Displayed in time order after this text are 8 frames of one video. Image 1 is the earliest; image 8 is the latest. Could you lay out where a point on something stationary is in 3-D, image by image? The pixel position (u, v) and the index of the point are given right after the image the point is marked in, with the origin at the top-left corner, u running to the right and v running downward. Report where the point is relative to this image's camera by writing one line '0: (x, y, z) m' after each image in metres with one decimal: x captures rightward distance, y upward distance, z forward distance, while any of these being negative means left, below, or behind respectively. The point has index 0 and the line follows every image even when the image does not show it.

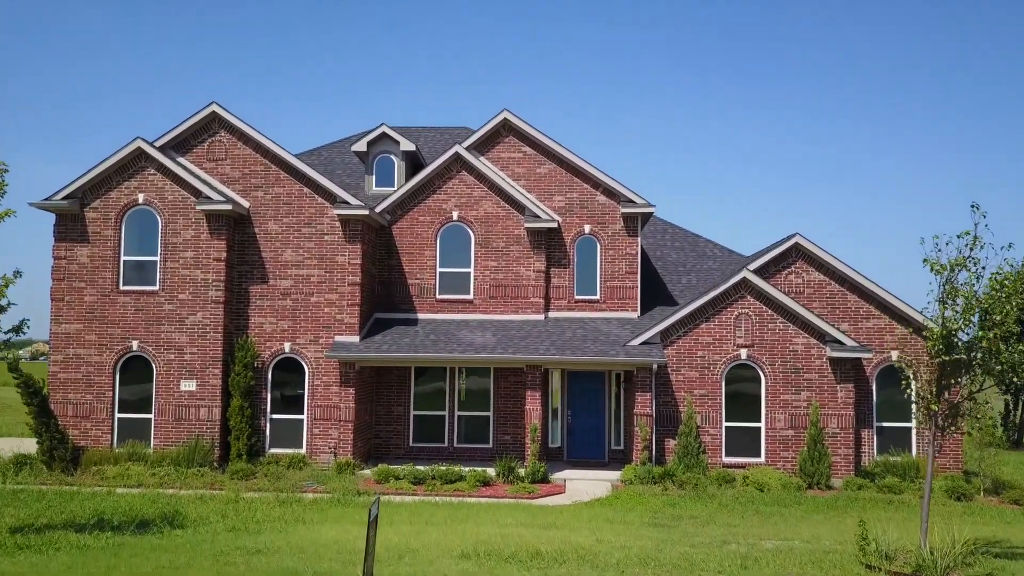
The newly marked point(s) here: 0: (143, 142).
0: (-8.5, +3.4, +18.5) m
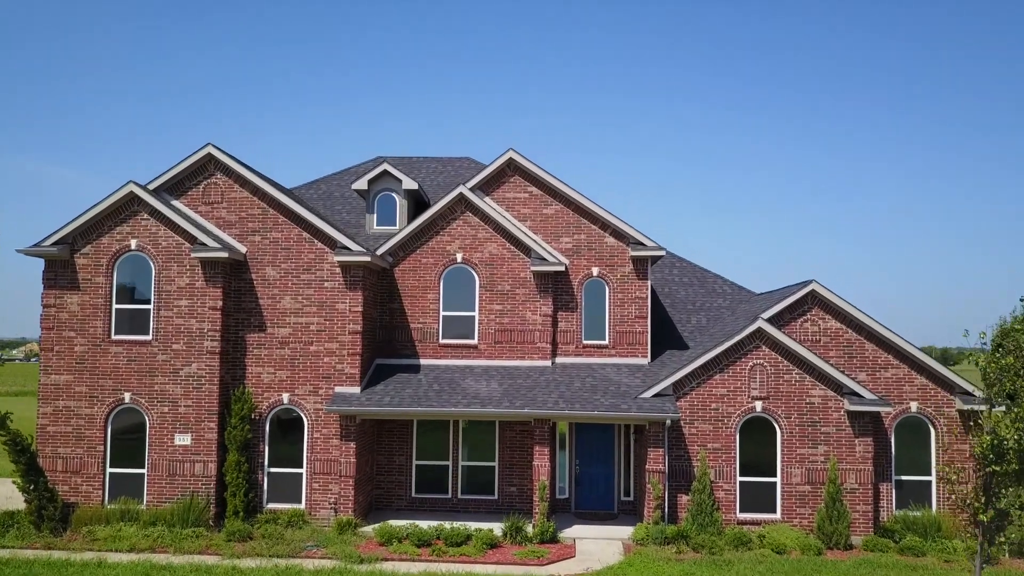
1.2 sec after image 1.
0: (-8.3, +2.2, +17.8) m
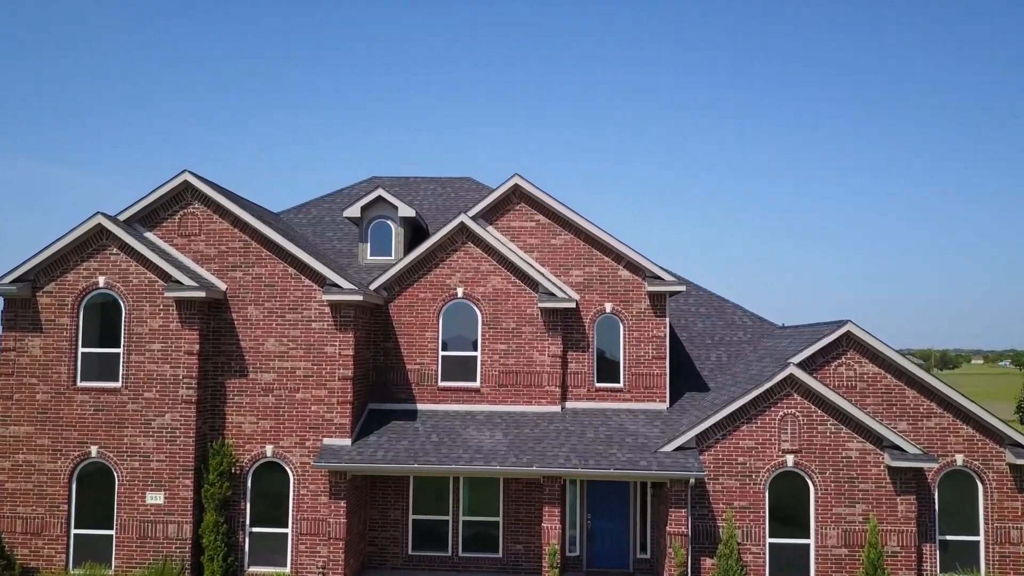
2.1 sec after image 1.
0: (-8.2, +1.4, +16.2) m
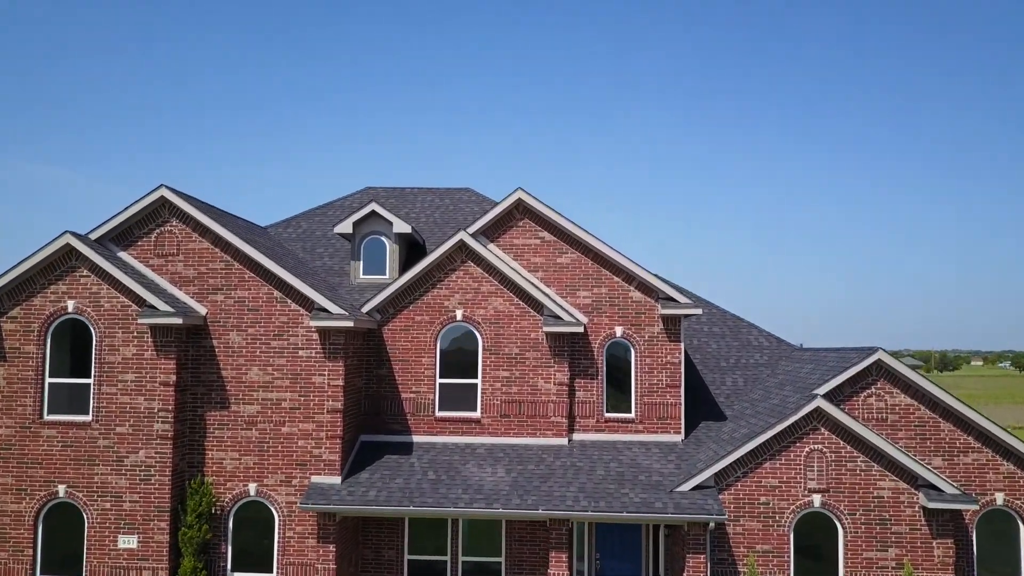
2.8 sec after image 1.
0: (-8.1, +0.9, +14.9) m
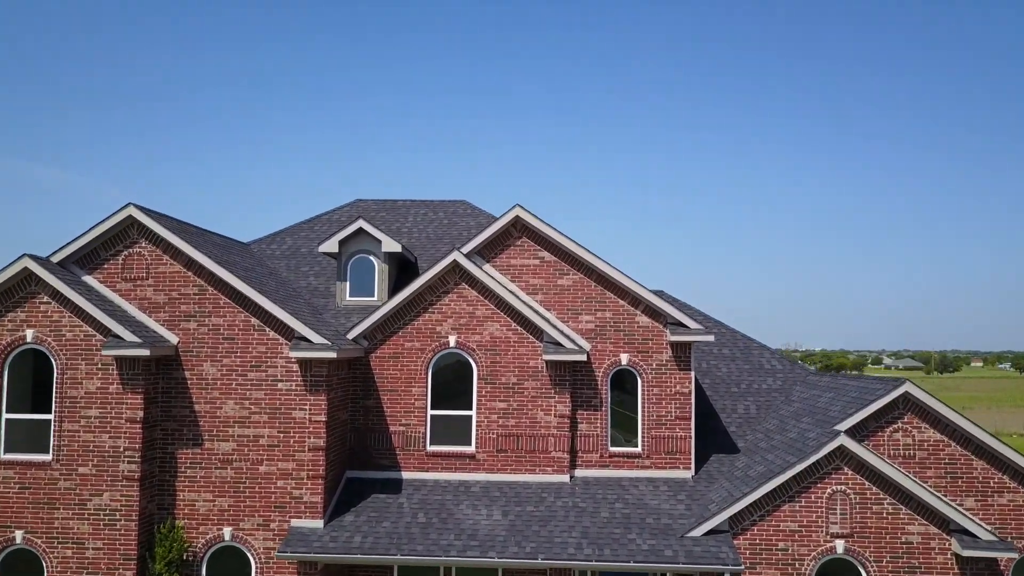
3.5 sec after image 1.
0: (-8.2, +0.5, +13.7) m
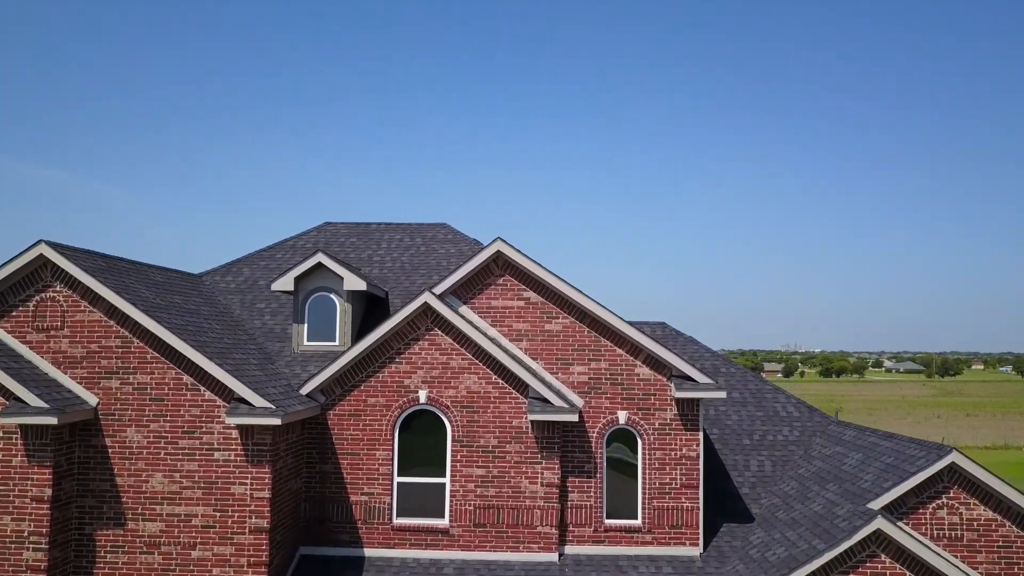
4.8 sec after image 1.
0: (-8.5, -0.3, +11.5) m
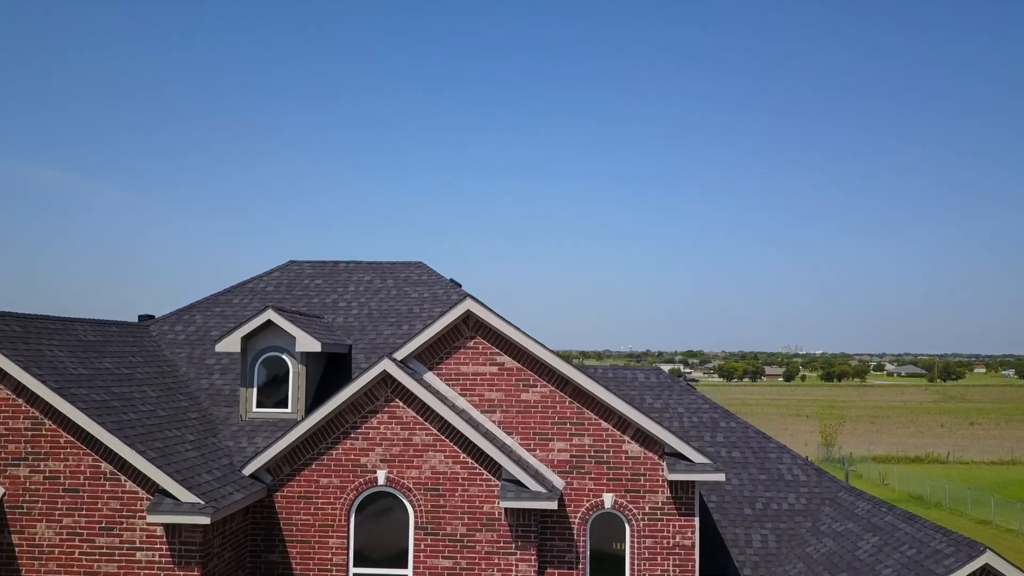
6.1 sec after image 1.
0: (-8.9, -1.3, +10.0) m
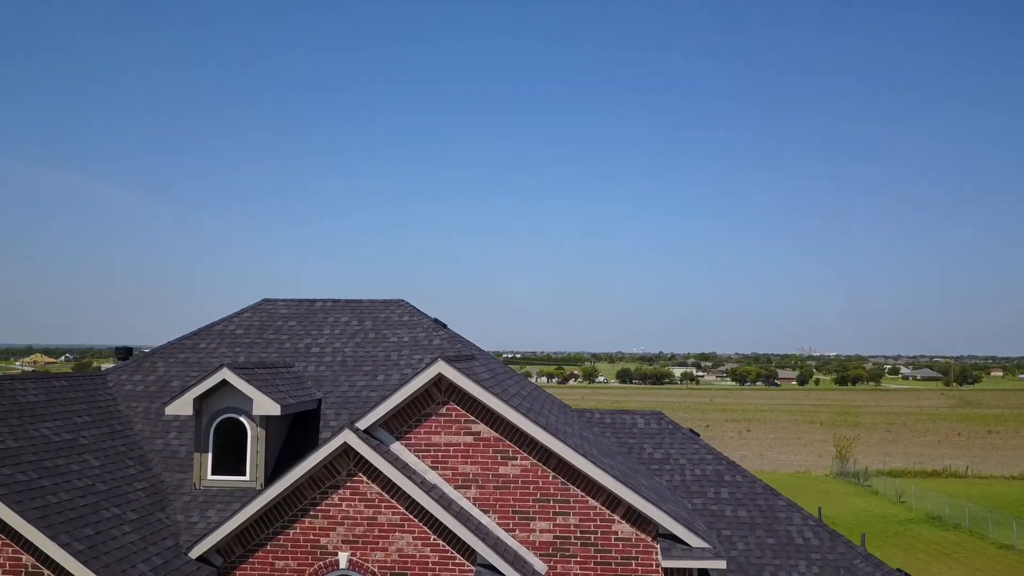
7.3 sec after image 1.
0: (-9.3, -2.1, +8.9) m
